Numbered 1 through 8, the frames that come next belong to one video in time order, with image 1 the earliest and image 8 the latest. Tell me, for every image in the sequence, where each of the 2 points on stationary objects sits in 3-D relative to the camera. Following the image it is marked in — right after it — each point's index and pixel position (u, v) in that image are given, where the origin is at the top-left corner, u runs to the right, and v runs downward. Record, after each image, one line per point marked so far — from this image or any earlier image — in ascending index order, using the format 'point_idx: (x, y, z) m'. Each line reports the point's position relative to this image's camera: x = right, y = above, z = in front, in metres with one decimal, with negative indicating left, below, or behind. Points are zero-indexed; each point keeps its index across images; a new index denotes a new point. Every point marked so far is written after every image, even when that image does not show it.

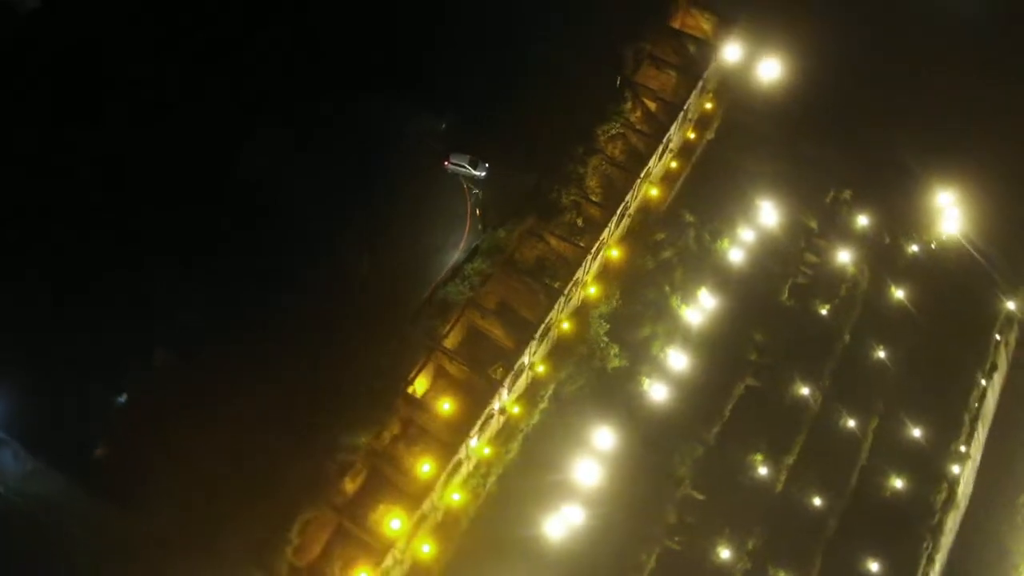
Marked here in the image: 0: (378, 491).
0: (-3.8, -5.6, +20.4) m
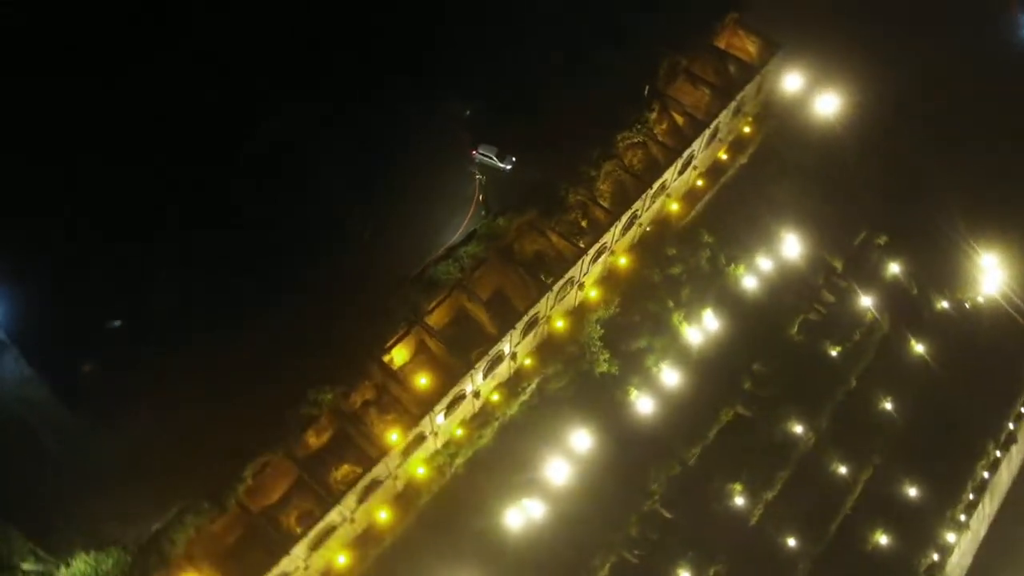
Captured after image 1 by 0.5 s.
0: (-5.1, -4.7, +21.2) m
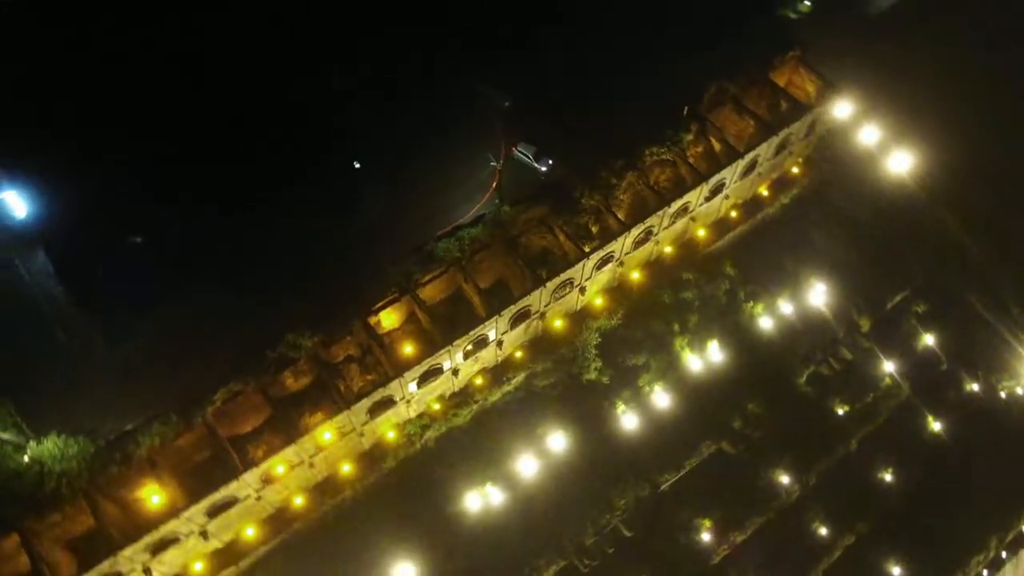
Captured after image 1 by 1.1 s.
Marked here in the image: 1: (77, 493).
0: (-6.1, -3.3, +22.2) m
1: (-11.1, -5.5, +19.5) m
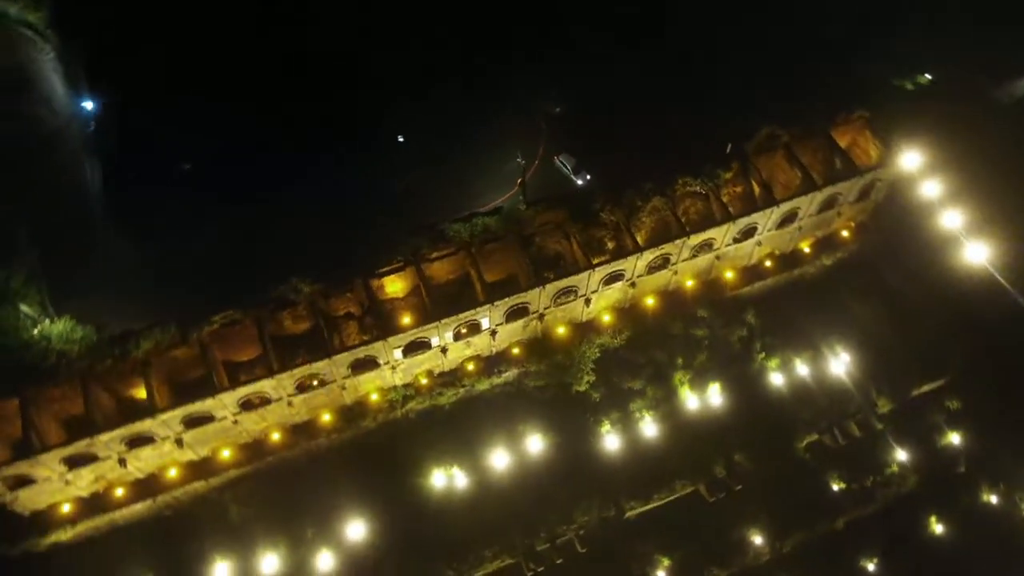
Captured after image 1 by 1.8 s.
0: (-6.7, -1.7, +23.6) m
1: (-12.3, -2.7, +21.6) m
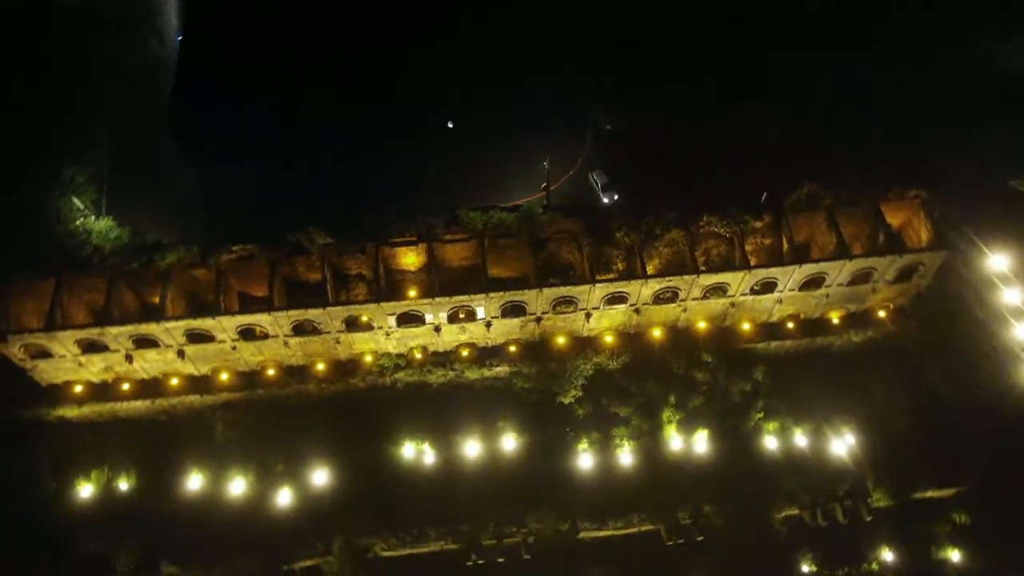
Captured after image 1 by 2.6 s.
0: (-6.8, 0.0, +25.2) m
1: (-12.8, +0.3, +23.9) m
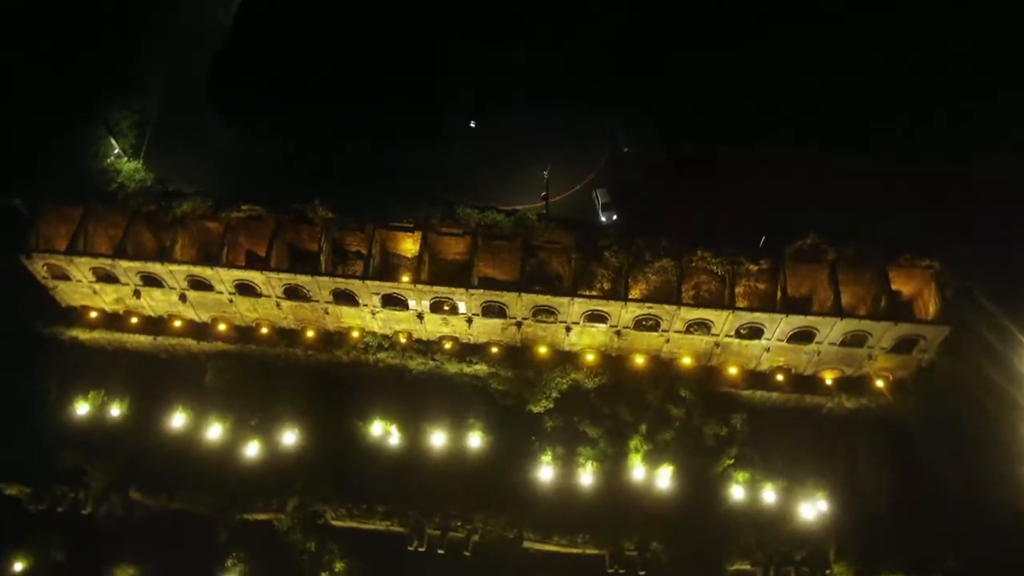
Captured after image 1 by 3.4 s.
0: (-7.2, +1.1, +26.4) m
1: (-13.0, +2.5, +25.9) m
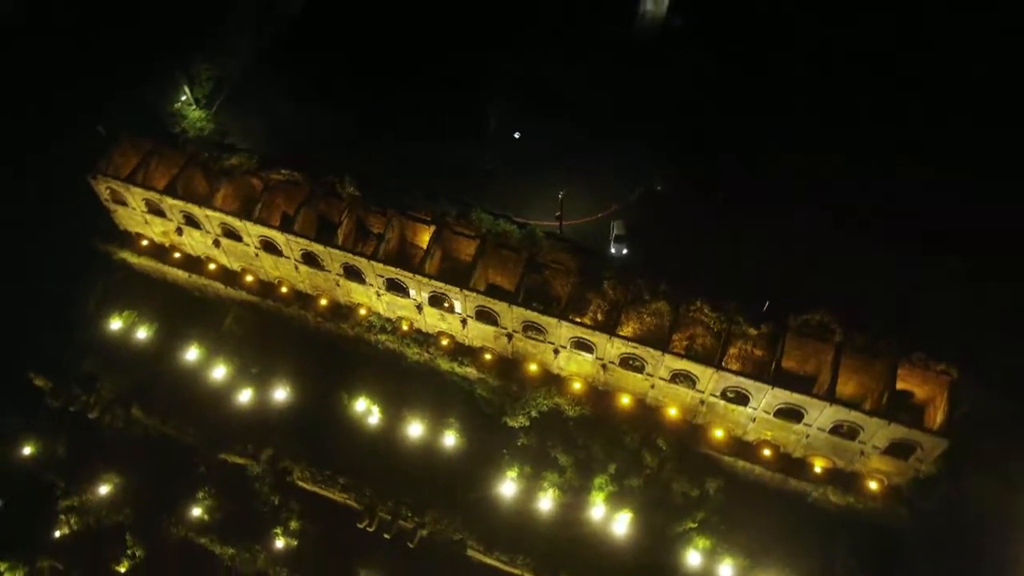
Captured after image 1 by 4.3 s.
0: (-6.6, +2.1, +27.7) m
1: (-12.0, +4.8, +28.1) m
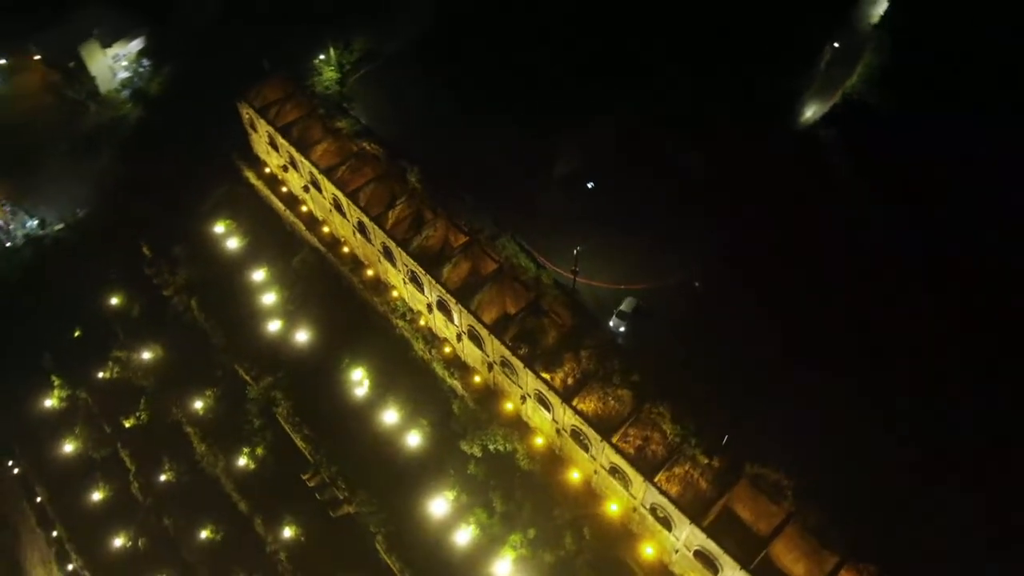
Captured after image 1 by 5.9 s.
0: (-4.6, +3.0, +29.5) m
1: (-8.3, +7.4, +31.5) m
